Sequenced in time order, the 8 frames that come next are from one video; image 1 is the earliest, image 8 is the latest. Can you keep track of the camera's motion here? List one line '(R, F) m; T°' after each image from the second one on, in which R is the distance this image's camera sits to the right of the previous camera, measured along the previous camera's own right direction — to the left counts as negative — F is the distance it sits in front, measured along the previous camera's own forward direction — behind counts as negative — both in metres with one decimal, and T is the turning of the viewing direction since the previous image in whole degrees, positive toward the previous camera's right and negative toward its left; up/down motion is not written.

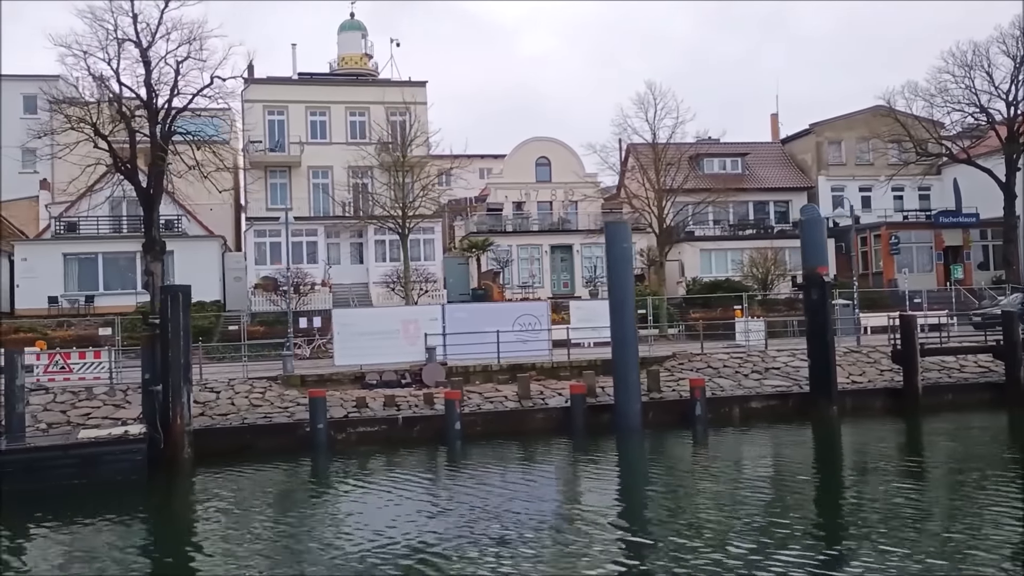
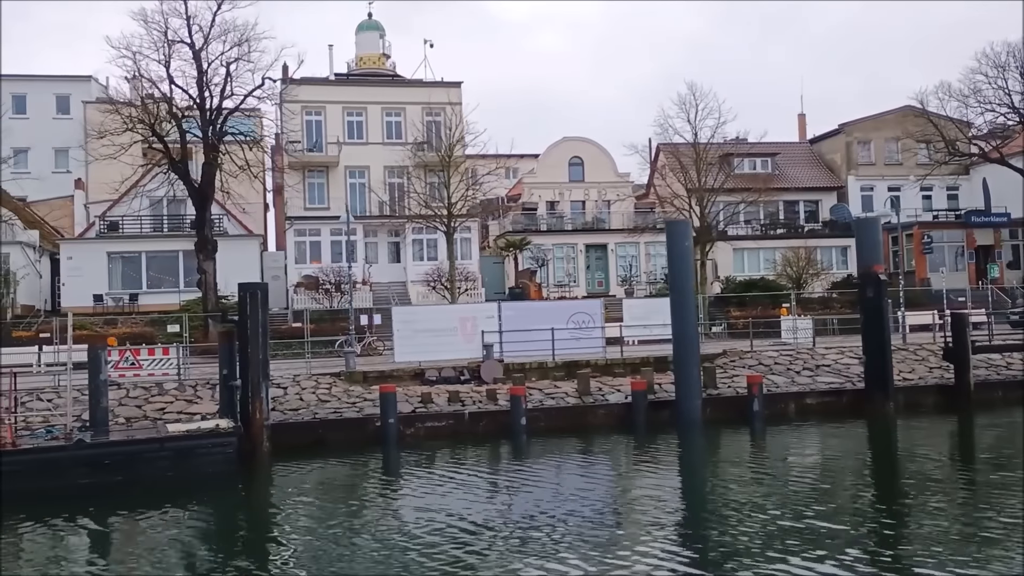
(-1.4, -0.4) m; 0°
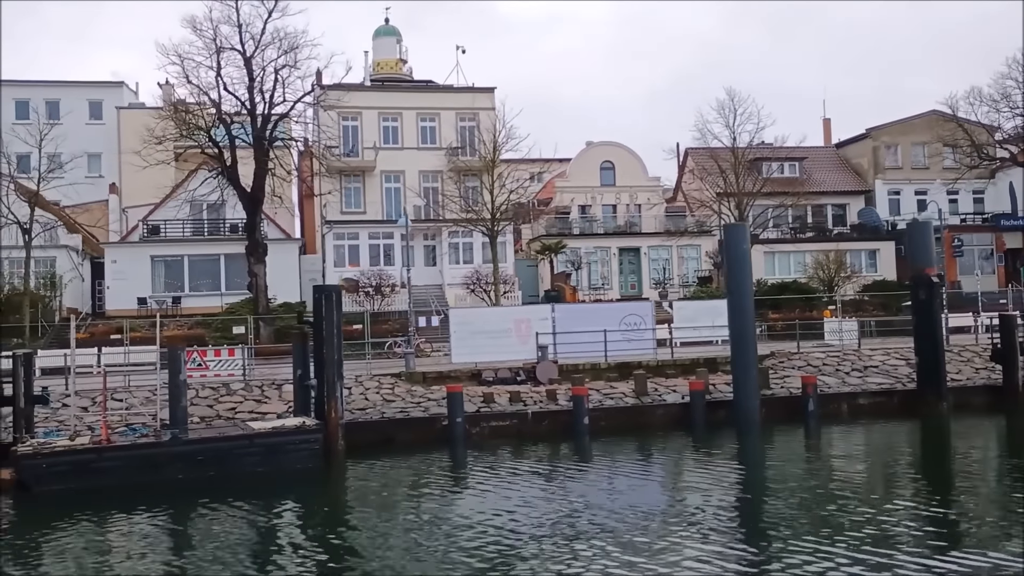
(-1.4, -0.5) m; 0°
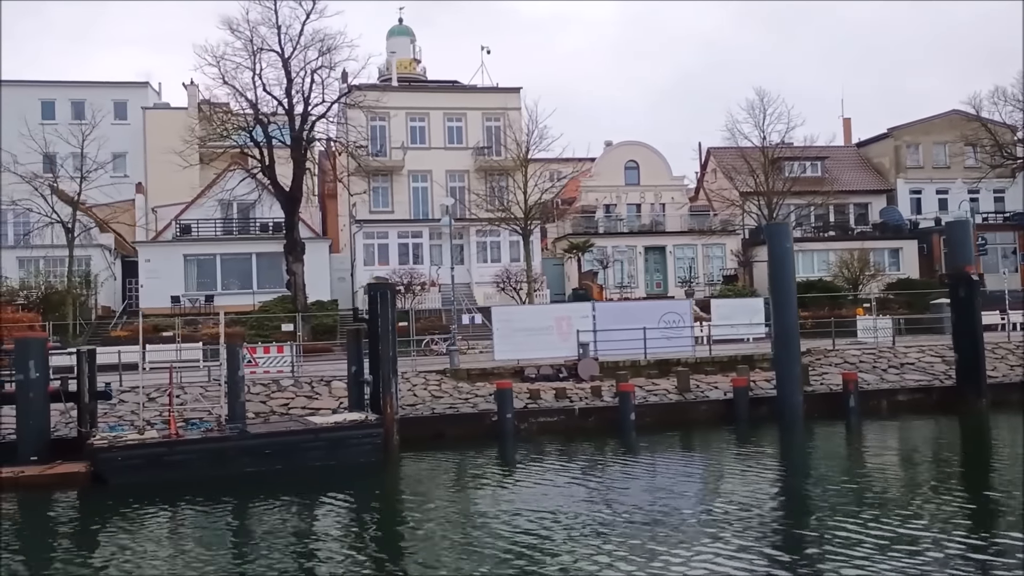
(-1.0, -0.4) m; 0°
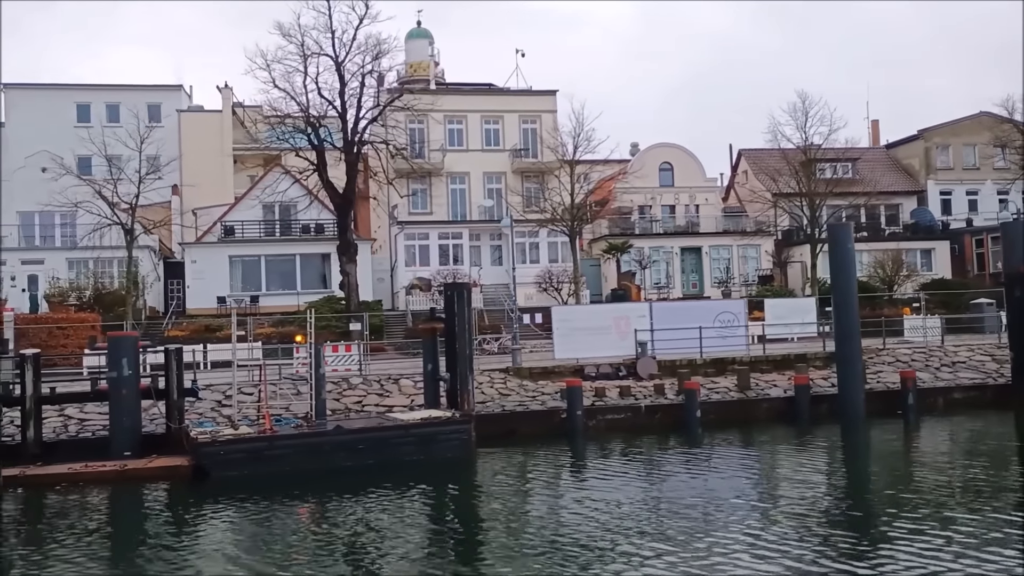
(-1.5, -0.5) m; 0°
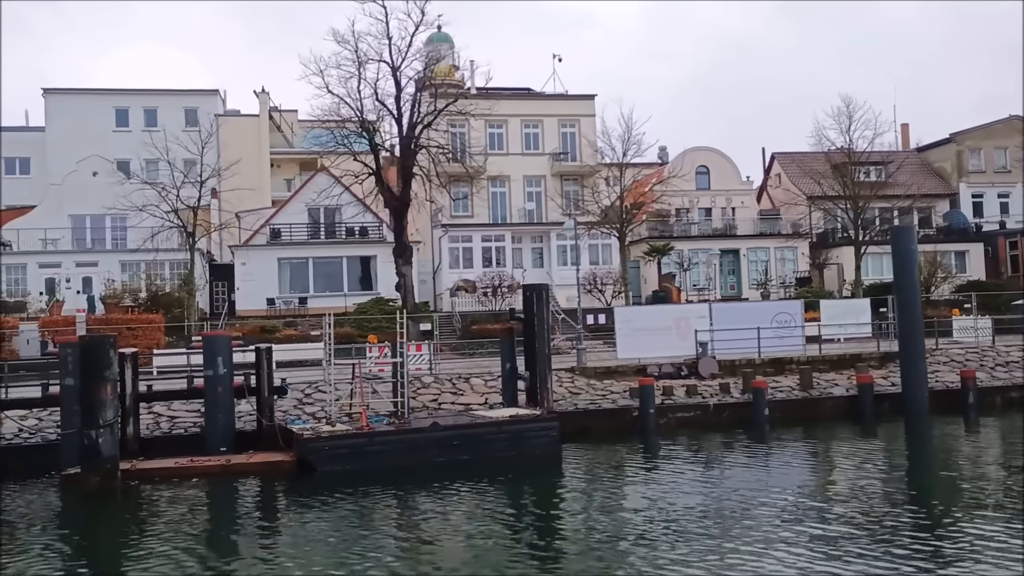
(-1.7, -0.6) m; 0°
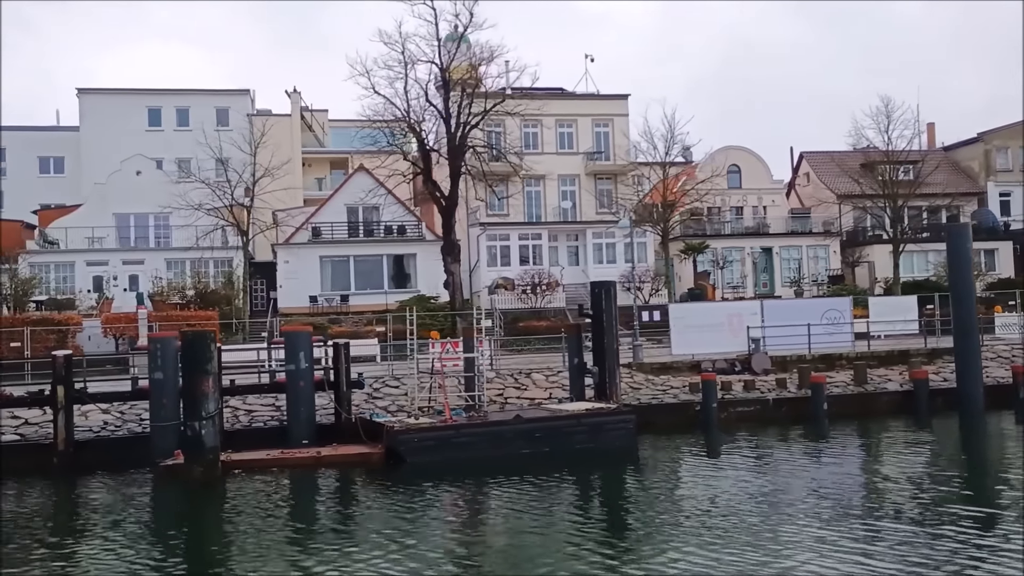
(-1.5, -0.5) m; 0°
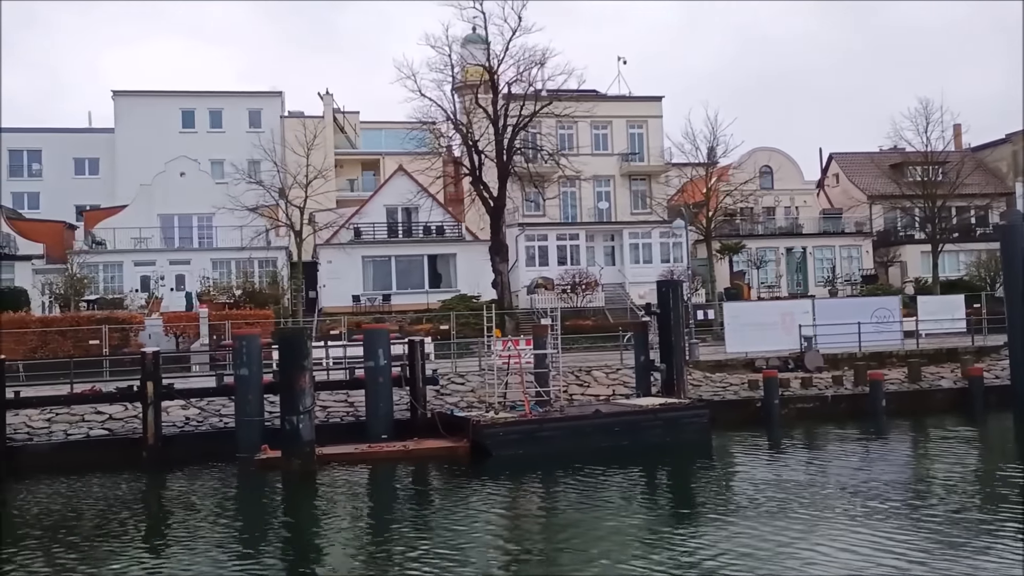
(-1.5, -0.5) m; 0°
